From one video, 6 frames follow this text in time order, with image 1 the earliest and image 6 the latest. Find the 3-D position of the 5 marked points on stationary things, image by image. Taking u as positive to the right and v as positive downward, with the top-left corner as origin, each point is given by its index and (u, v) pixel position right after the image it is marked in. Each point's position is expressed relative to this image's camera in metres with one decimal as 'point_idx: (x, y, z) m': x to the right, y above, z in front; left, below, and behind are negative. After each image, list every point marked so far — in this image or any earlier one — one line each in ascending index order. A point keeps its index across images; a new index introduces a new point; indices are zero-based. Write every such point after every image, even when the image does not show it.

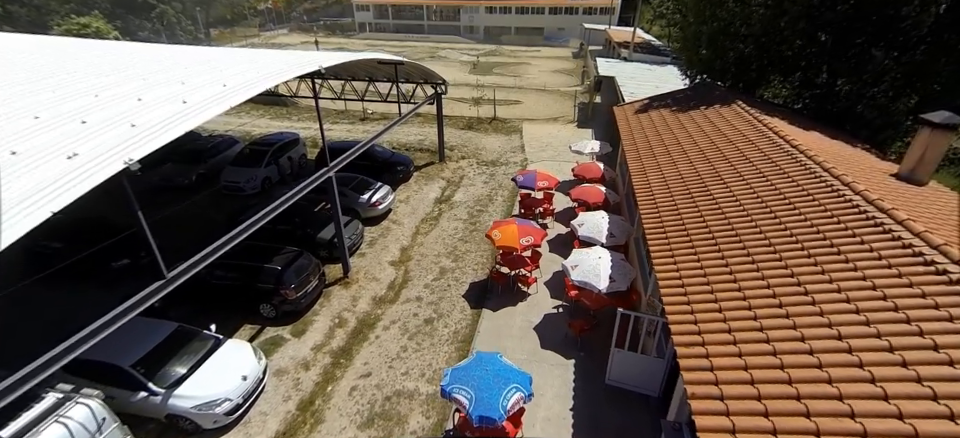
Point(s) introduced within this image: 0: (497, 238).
0: (+0.5, -0.5, +11.2) m
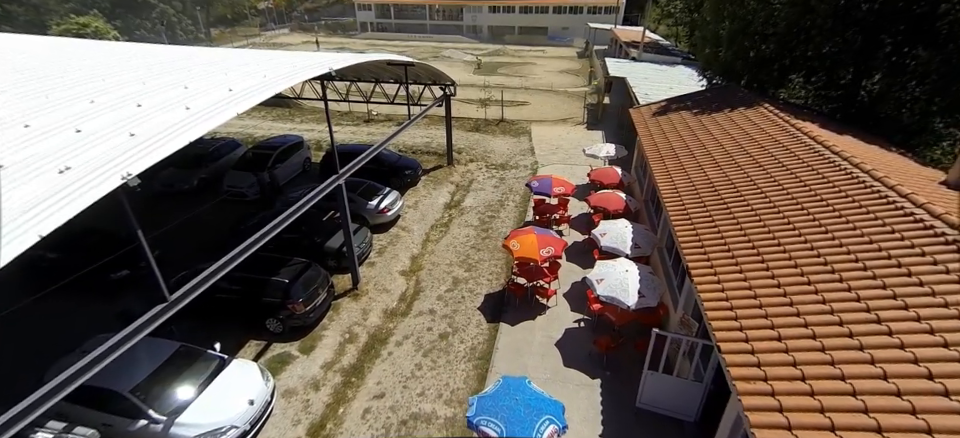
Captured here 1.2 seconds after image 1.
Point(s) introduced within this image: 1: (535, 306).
0: (+0.9, -0.7, +10.6) m
1: (+1.4, -2.3, +11.2) m
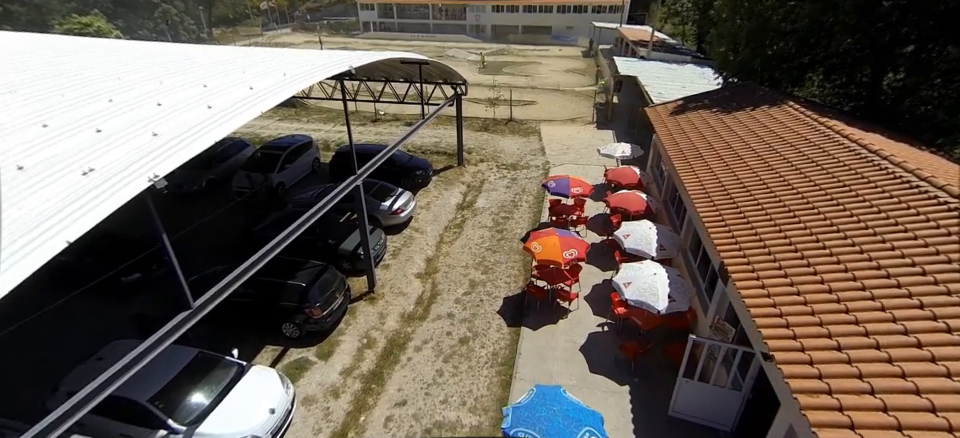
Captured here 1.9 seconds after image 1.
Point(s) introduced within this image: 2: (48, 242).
0: (+1.4, -0.8, +10.4) m
1: (+1.9, -2.3, +10.9) m
2: (-3.9, -0.2, +3.8) m
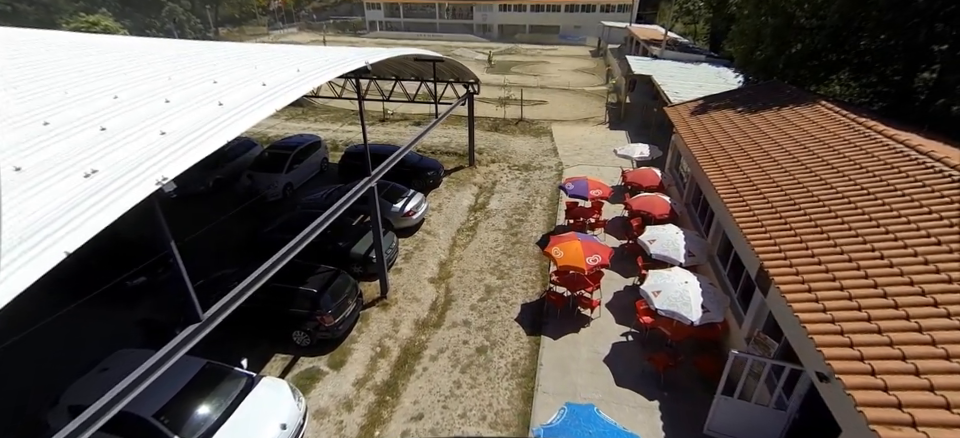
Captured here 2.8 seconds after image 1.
0: (+1.8, -0.9, +9.9) m
1: (+2.4, -2.4, +10.4) m
2: (-3.5, -0.3, +3.4) m
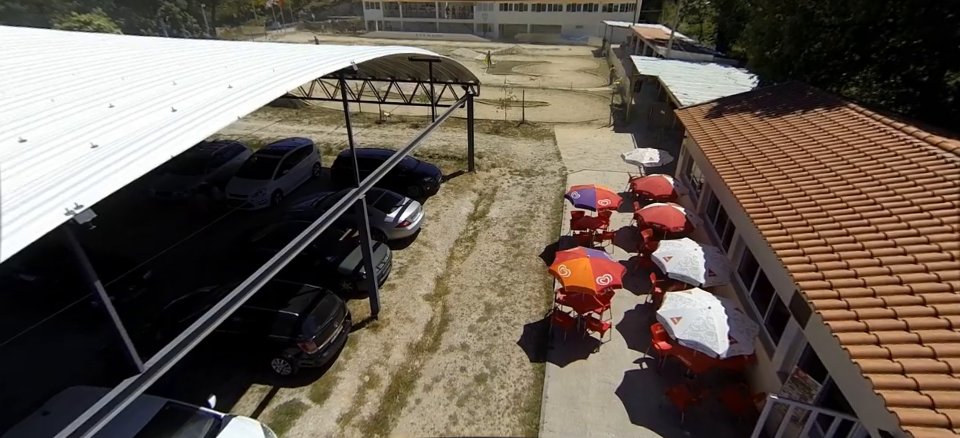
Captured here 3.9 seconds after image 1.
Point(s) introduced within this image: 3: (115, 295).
0: (+1.8, -1.2, +9.0) m
1: (+2.3, -2.7, +9.5) m
2: (-3.5, -0.6, +2.5) m
3: (-8.1, -1.7, +9.4) m
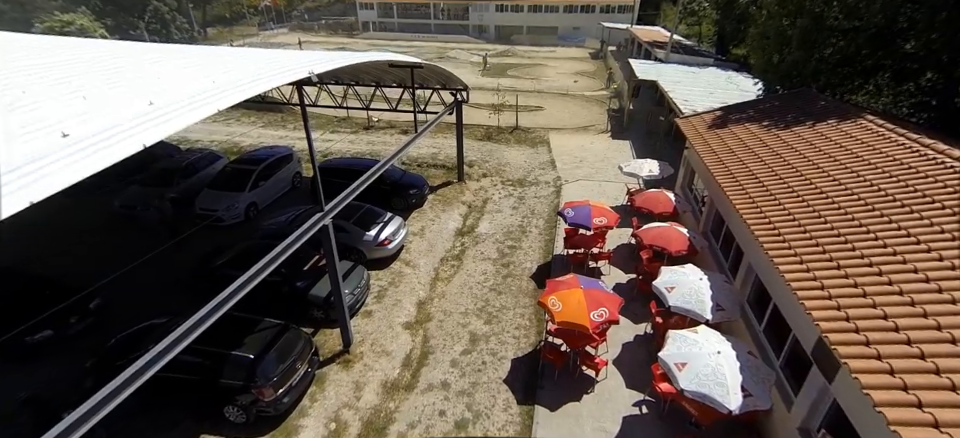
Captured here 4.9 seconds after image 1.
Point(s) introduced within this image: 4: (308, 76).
0: (+1.4, -1.7, +8.1) m
1: (+2.0, -3.2, +8.6) m
2: (-3.9, -1.1, +1.6) m
3: (-8.5, -2.2, +8.4) m
4: (-2.9, +2.4, +7.1) m
